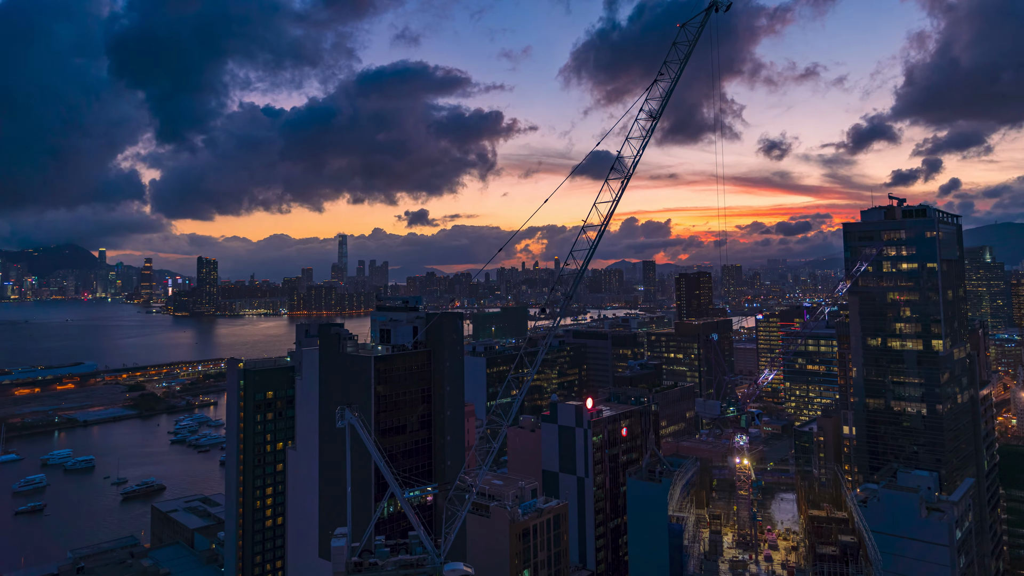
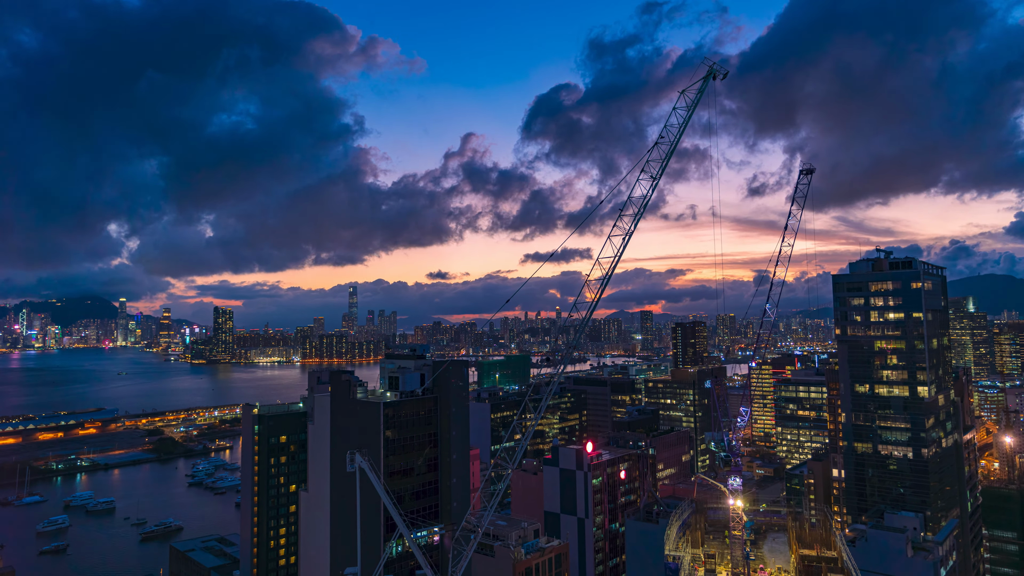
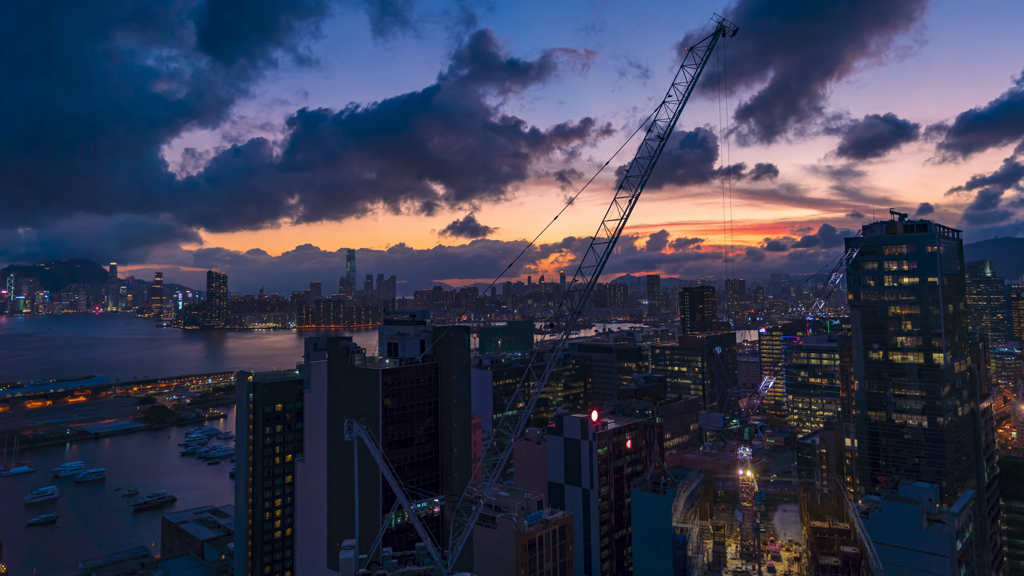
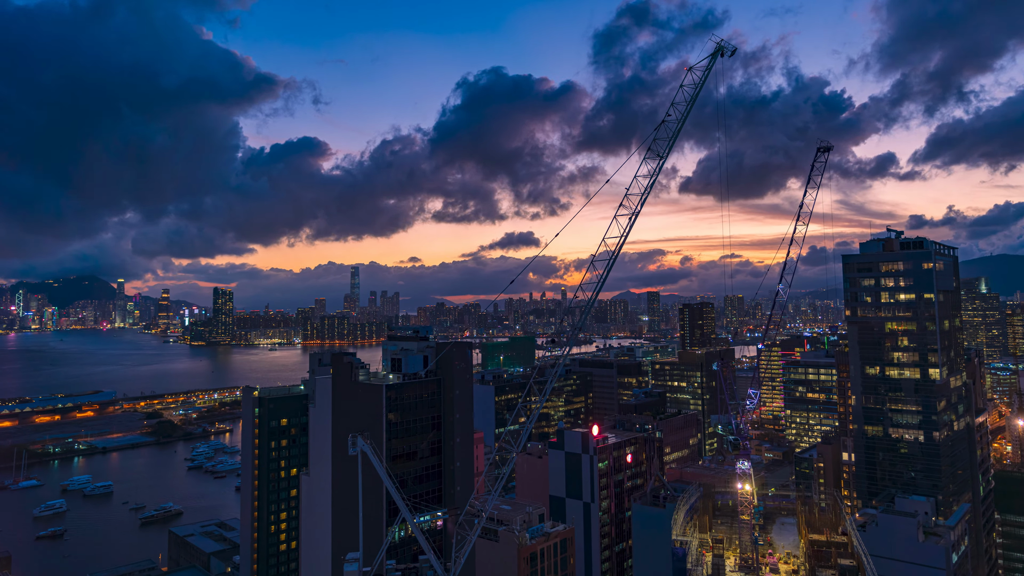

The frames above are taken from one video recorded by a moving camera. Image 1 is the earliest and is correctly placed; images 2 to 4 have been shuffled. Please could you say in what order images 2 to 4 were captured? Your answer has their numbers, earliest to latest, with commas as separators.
3, 4, 2
